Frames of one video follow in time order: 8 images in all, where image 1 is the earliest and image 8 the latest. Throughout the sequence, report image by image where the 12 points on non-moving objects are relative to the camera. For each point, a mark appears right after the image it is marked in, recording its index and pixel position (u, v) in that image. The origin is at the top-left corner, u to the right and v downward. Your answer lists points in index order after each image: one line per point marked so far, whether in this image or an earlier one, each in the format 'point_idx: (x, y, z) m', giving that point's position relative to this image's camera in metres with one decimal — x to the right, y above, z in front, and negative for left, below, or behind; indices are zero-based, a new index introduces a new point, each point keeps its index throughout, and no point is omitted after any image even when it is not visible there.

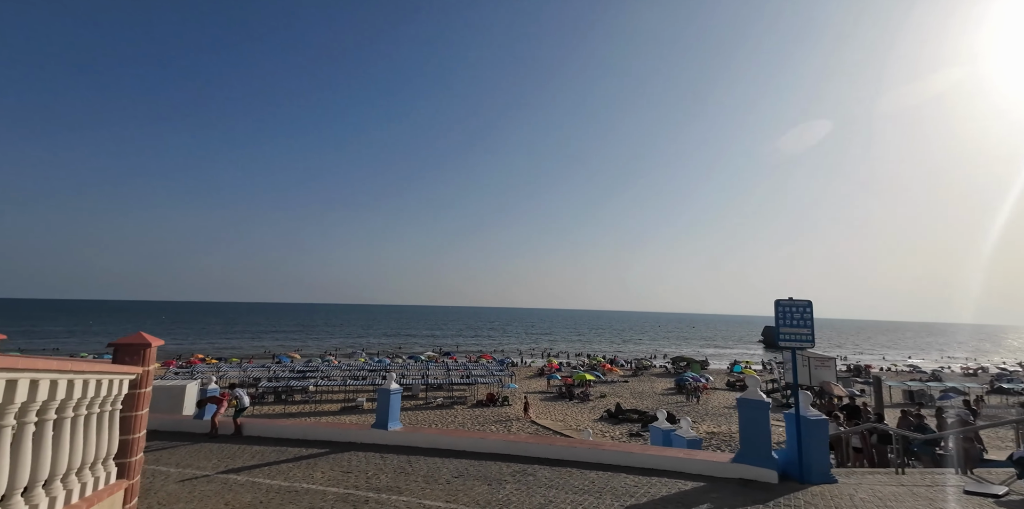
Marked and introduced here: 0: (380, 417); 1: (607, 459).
0: (-1.8, -2.2, +7.2) m
1: (+1.2, -2.4, +6.2) m
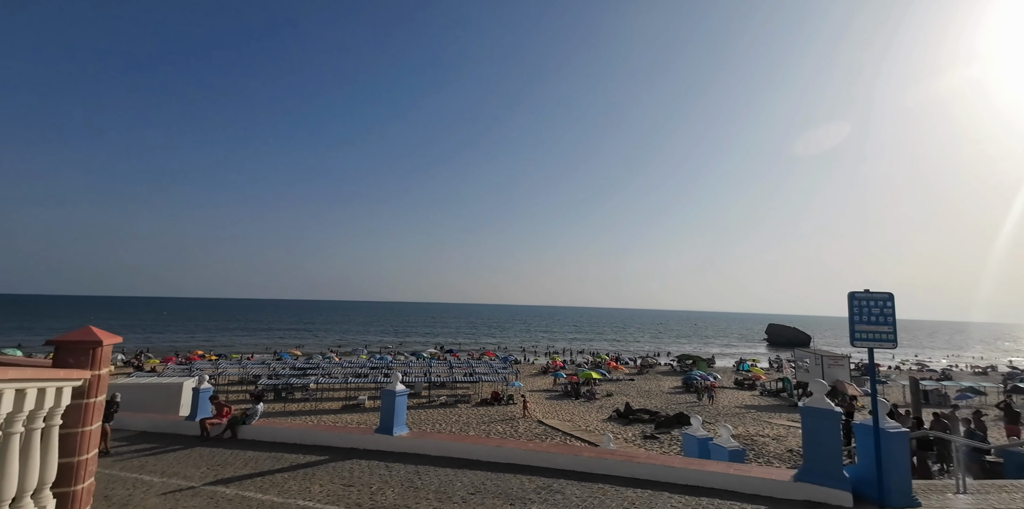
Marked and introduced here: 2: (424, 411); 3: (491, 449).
0: (-1.6, -2.1, +6.5) m
1: (+1.4, -2.3, +5.5) m
2: (-3.1, -5.5, +18.2) m
3: (-0.2, -2.2, +6.0) m
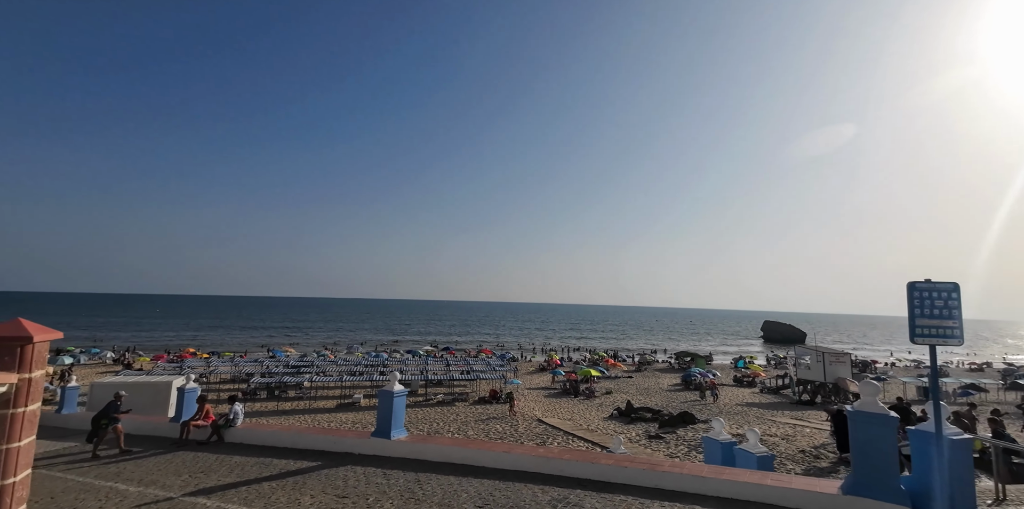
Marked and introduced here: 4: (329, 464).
0: (-1.5, -1.9, +6.0) m
1: (+1.5, -2.2, +5.0) m
2: (-3.1, -5.3, +17.7) m
3: (-0.1, -2.1, +5.5) m
4: (-2.0, -2.3, +5.8) m
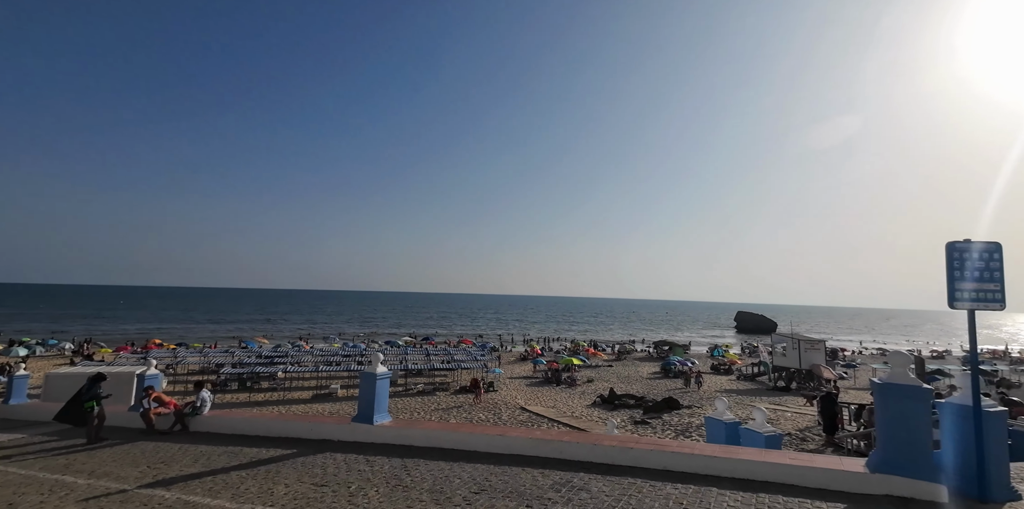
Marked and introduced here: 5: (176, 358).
0: (-1.6, -1.6, +5.5) m
1: (+1.5, -1.9, +4.7) m
2: (-3.7, -4.8, +17.2) m
3: (-0.2, -1.8, +5.1) m
4: (-2.1, -2.0, +5.3) m
5: (-12.7, -3.9, +19.9) m
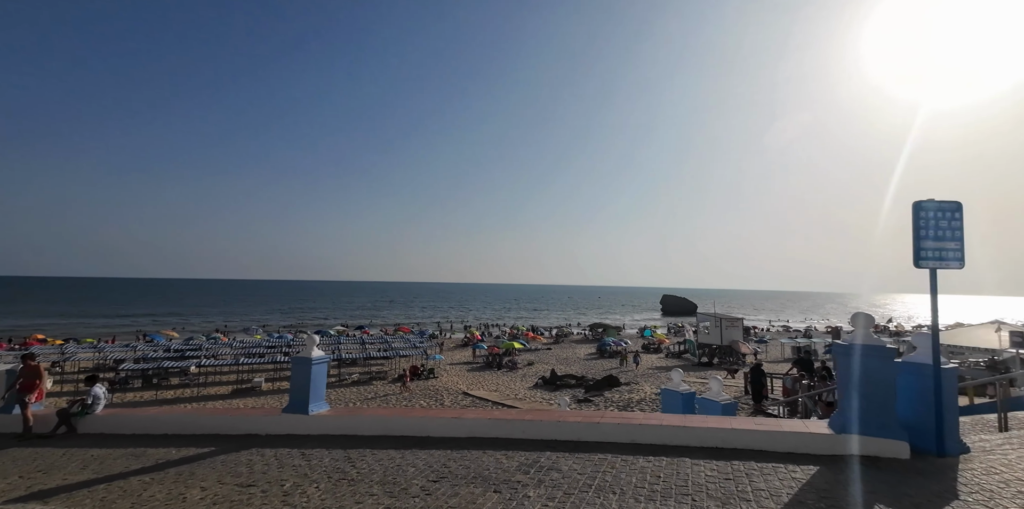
0: (-2.0, -1.3, +4.9) m
1: (+1.1, -1.5, +4.4) m
2: (-5.6, -4.2, +16.2) m
3: (-0.6, -1.5, +4.6) m
4: (-2.5, -1.7, +4.5) m
5: (-14.9, -3.4, +17.8) m
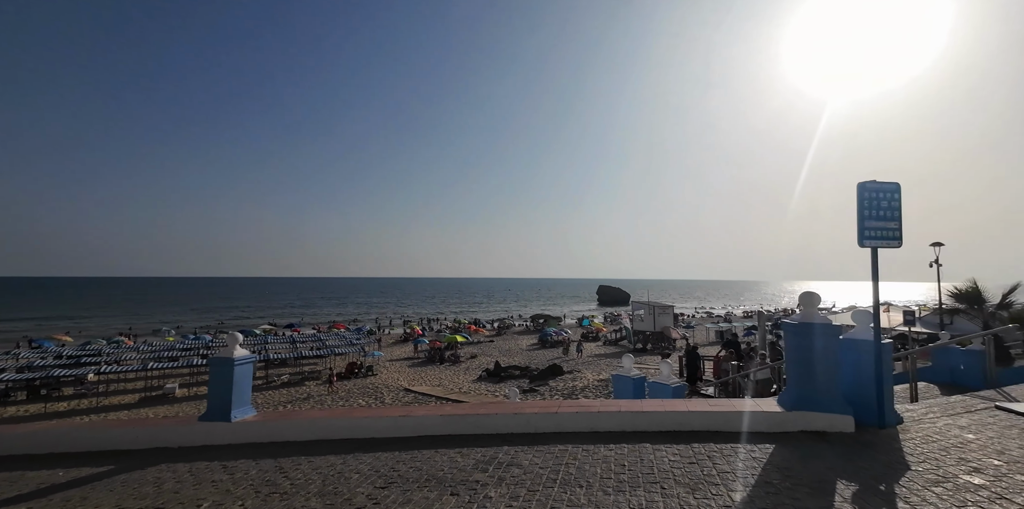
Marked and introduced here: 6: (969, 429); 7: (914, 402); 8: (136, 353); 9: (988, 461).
0: (-2.4, -1.2, +4.3) m
1: (+0.7, -1.4, +4.2) m
2: (-7.2, -4.0, +15.2) m
3: (-1.0, -1.3, +4.2) m
4: (-2.8, -1.6, +3.9) m
5: (-16.7, -3.4, +15.6) m
6: (+4.3, -1.7, +5.0) m
7: (+5.7, -2.1, +7.4) m
8: (-12.5, -3.3, +17.9) m
9: (+3.4, -1.5, +3.7) m
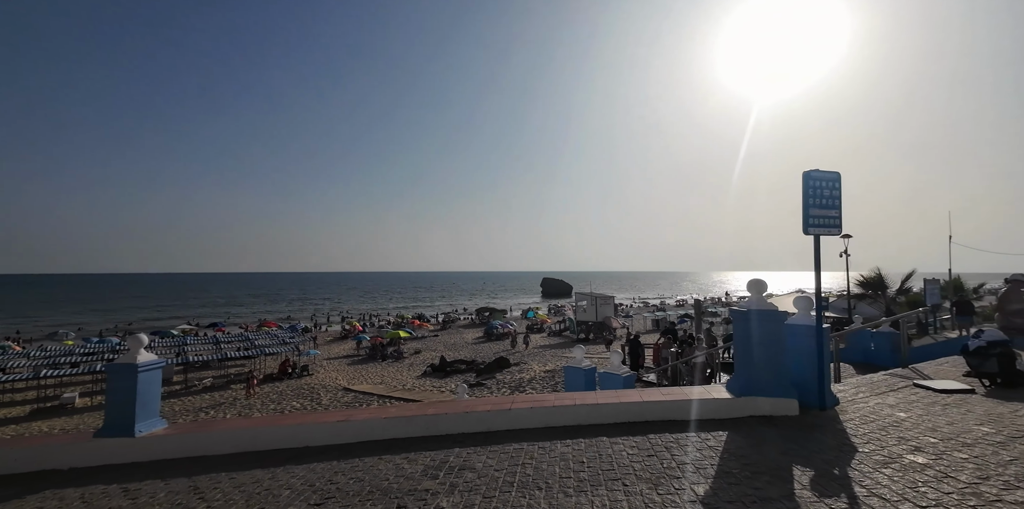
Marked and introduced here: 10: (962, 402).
0: (-2.8, -1.1, +3.8) m
1: (+0.3, -1.3, +4.1) m
2: (-8.7, -3.9, +14.2) m
3: (-1.3, -1.3, +3.9) m
4: (-3.2, -1.5, +3.4) m
5: (-18.2, -3.4, +13.6) m
6: (+3.8, -1.5, +5.2) m
7: (+4.9, -1.9, +7.8) m
8: (-14.3, -3.2, +16.3) m
9: (+3.0, -1.3, +3.9) m
10: (+4.6, -1.5, +5.4) m
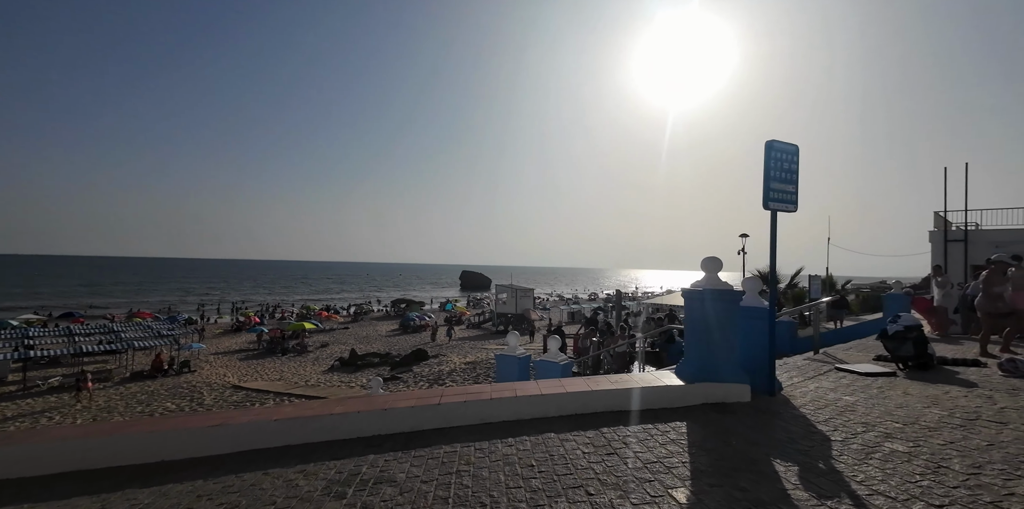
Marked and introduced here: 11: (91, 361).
0: (-3.2, -0.8, +2.7) m
1: (-0.1, -1.1, +3.4) m
2: (-10.7, -3.4, +12.0) m
3: (-1.7, -1.0, +2.9) m
4: (-3.5, -1.2, +2.2) m
5: (-20.0, -2.7, +9.9) m
6: (+3.2, -1.3, +5.1) m
7: (+3.8, -1.7, +7.8) m
8: (-16.5, -2.5, +13.2) m
9: (+2.6, -1.2, +3.6) m
10: (+3.9, -1.3, +5.4) m
11: (-12.7, -3.4, +16.6) m
